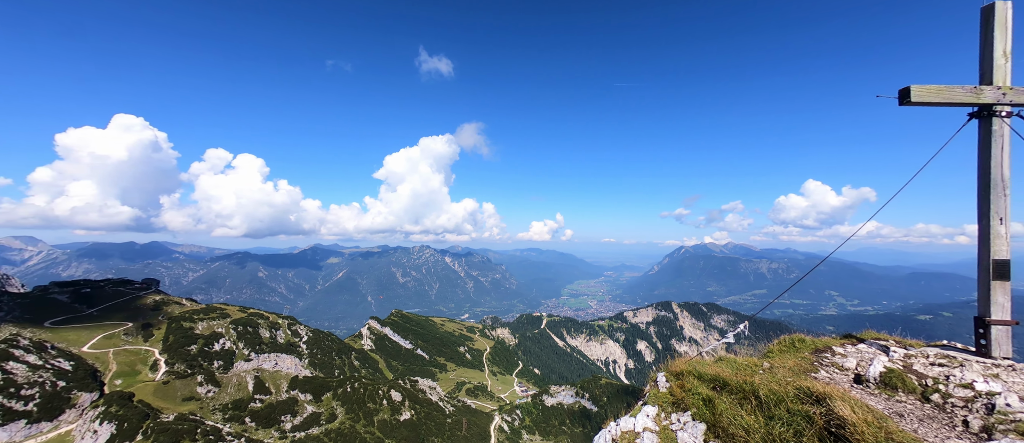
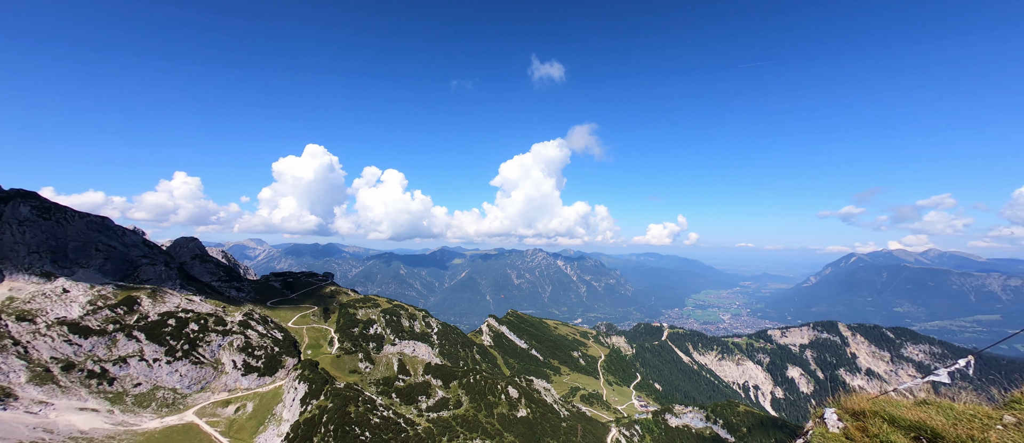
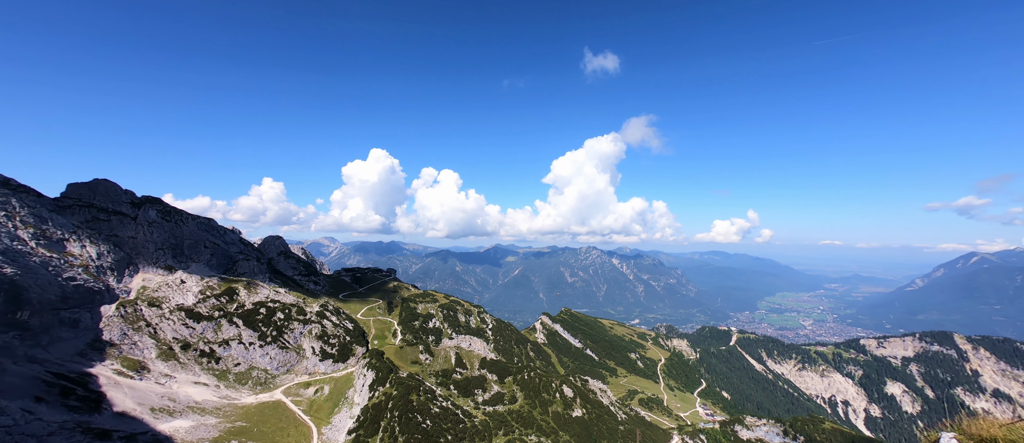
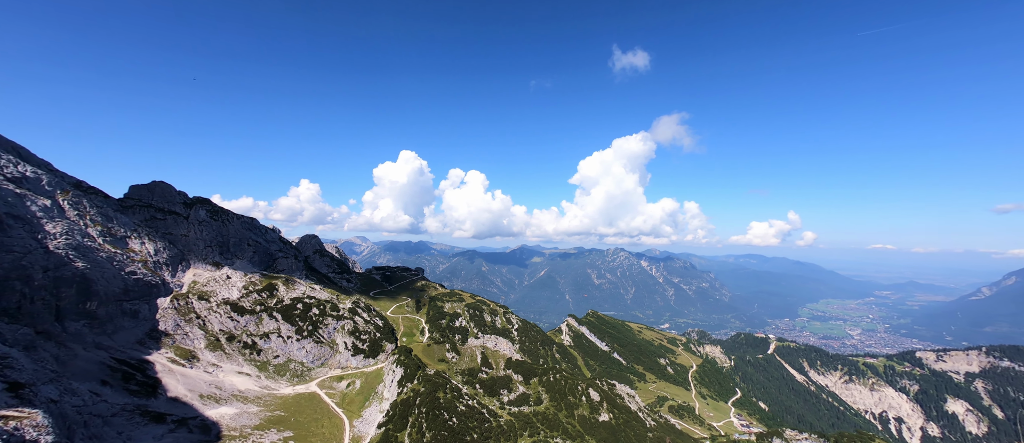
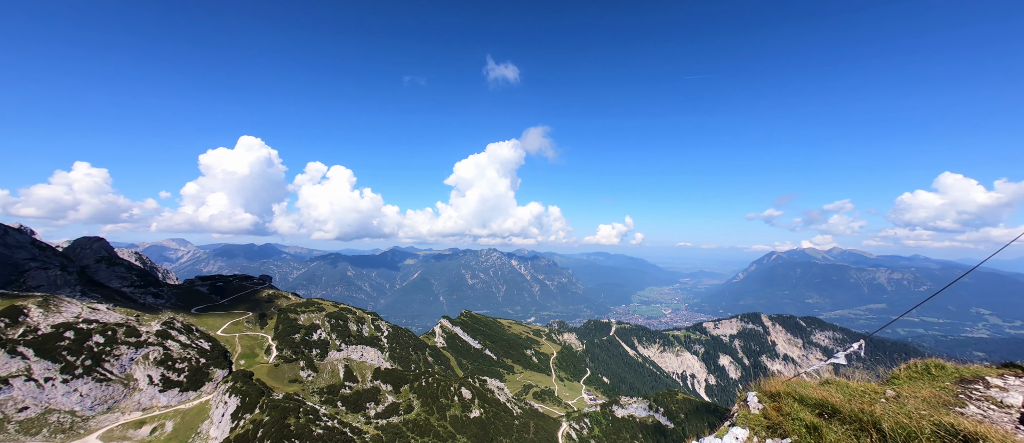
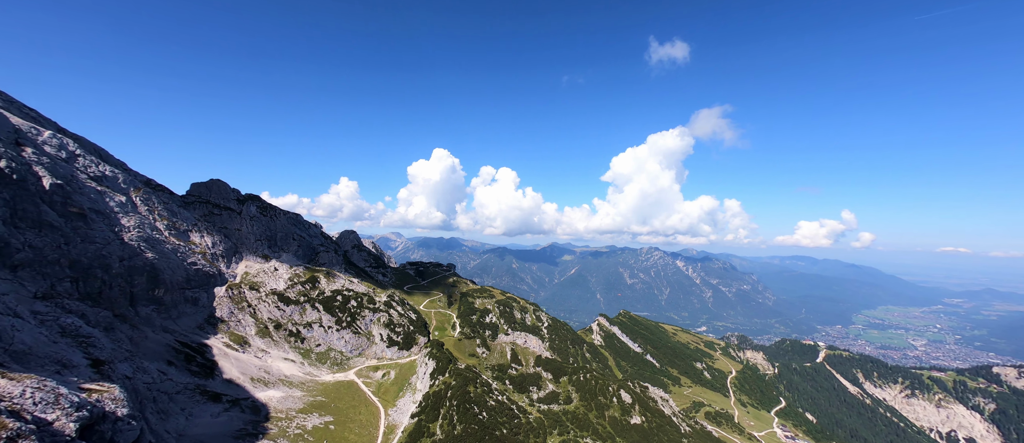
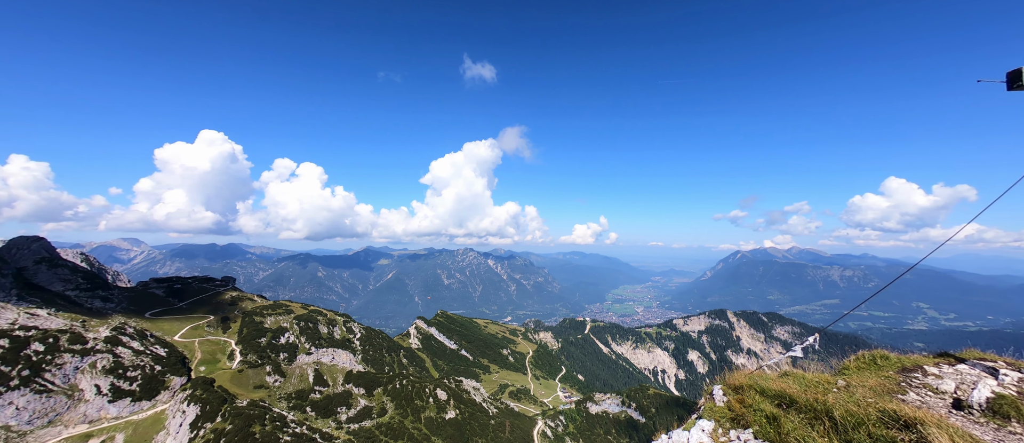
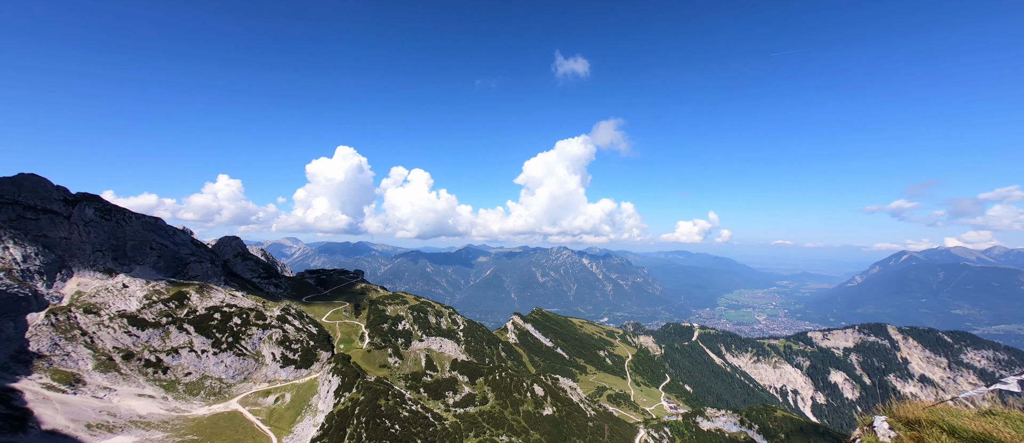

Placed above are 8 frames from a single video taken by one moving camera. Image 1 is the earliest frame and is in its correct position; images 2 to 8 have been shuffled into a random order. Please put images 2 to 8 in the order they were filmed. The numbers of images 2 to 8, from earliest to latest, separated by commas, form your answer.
7, 5, 2, 8, 3, 4, 6
